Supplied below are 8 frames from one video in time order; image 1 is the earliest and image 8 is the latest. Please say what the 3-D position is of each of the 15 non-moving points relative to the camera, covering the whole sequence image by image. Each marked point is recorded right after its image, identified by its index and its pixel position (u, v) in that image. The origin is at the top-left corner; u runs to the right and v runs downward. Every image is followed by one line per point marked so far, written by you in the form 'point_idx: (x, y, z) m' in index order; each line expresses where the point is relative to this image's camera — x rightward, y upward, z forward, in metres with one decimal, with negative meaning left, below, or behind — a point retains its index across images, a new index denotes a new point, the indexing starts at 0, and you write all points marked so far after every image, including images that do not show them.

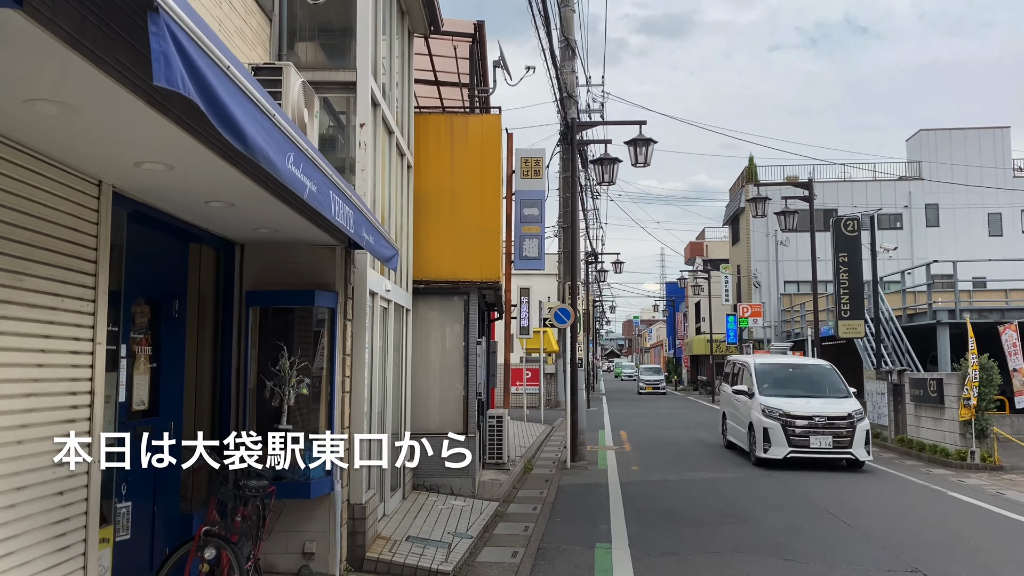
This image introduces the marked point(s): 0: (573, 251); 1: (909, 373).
0: (+1.3, +0.7, +17.8) m
1: (+8.9, -1.9, +19.5) m
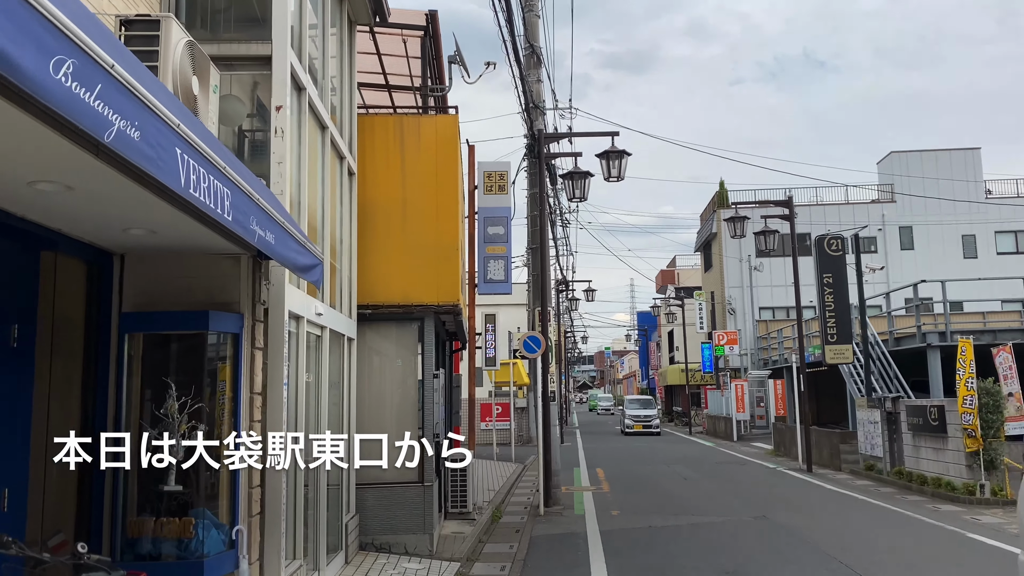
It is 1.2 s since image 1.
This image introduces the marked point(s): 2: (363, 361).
0: (+0.6, +0.2, +16.4) m
1: (+8.2, -2.4, +18.2) m
2: (-1.8, -0.9, +10.7) m
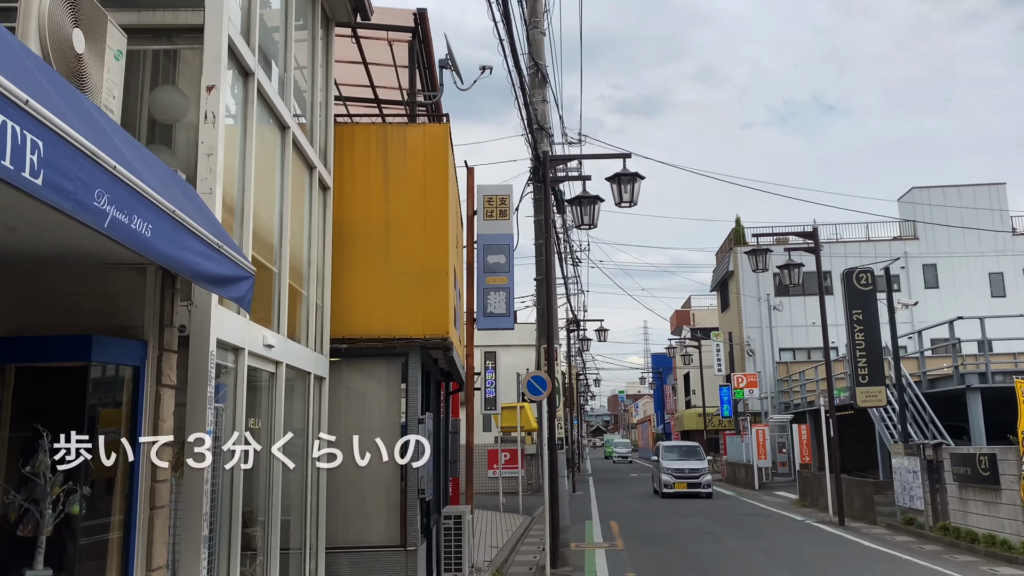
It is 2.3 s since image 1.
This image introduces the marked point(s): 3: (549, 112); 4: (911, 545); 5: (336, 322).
0: (+0.7, -0.4, +15.0) m
1: (+8.3, -3.0, +16.6) m
2: (-1.9, -1.2, +9.3) m
3: (+0.7, +3.2, +15.7) m
4: (+7.6, -4.9, +16.6) m
5: (-1.8, -0.4, +9.1) m
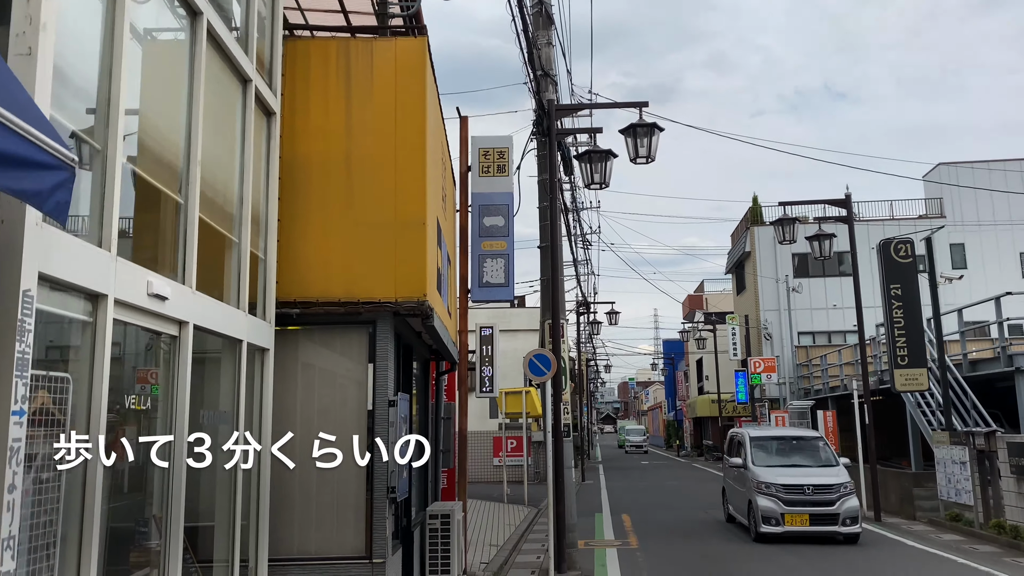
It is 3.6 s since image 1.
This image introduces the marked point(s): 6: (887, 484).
0: (+0.7, +0.1, +13.2) m
1: (+8.3, -2.5, +14.8) m
2: (-1.9, -0.8, +7.6) m
3: (+0.7, +3.7, +13.8) m
4: (+7.6, -4.4, +14.8) m
5: (-1.9, +0.1, +7.4) m
6: (+8.2, -4.3, +19.1) m
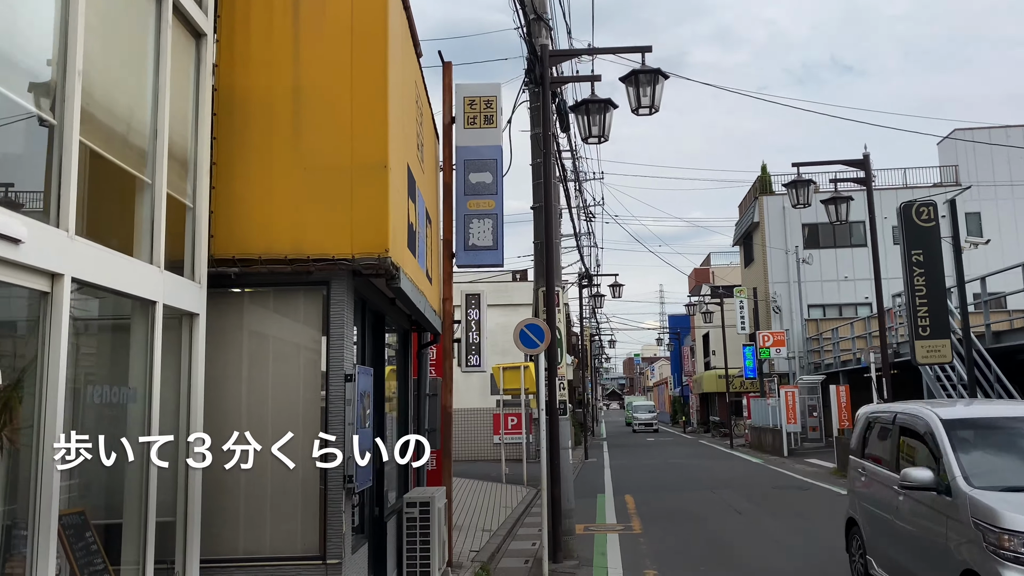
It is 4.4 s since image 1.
0: (+0.5, +0.6, +12.1) m
1: (+8.2, -1.9, +13.7) m
2: (-2.1, -0.5, +6.5) m
3: (+0.5, +4.2, +12.6) m
4: (+7.6, -3.8, +13.7) m
5: (-2.1, +0.4, +6.3) m
6: (+8.2, -3.6, +18.0) m
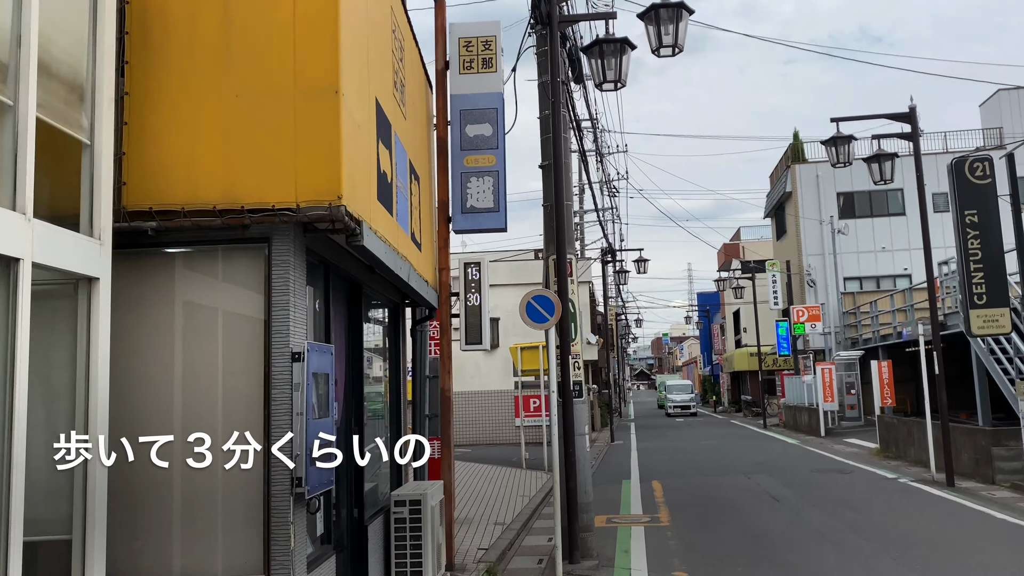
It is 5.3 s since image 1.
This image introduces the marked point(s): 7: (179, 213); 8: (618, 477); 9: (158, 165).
0: (+0.6, +1.0, +10.8) m
1: (+8.4, -1.4, +12.2) m
2: (-2.1, -0.2, +5.3) m
3: (+0.6, +4.6, +11.2) m
4: (+7.8, -3.2, +12.3) m
5: (-2.2, +0.6, +5.1) m
6: (+8.5, -2.9, +16.6) m
7: (-1.9, +0.4, +5.0) m
8: (+2.2, -3.9, +17.9) m
9: (-2.1, +0.7, +5.1) m
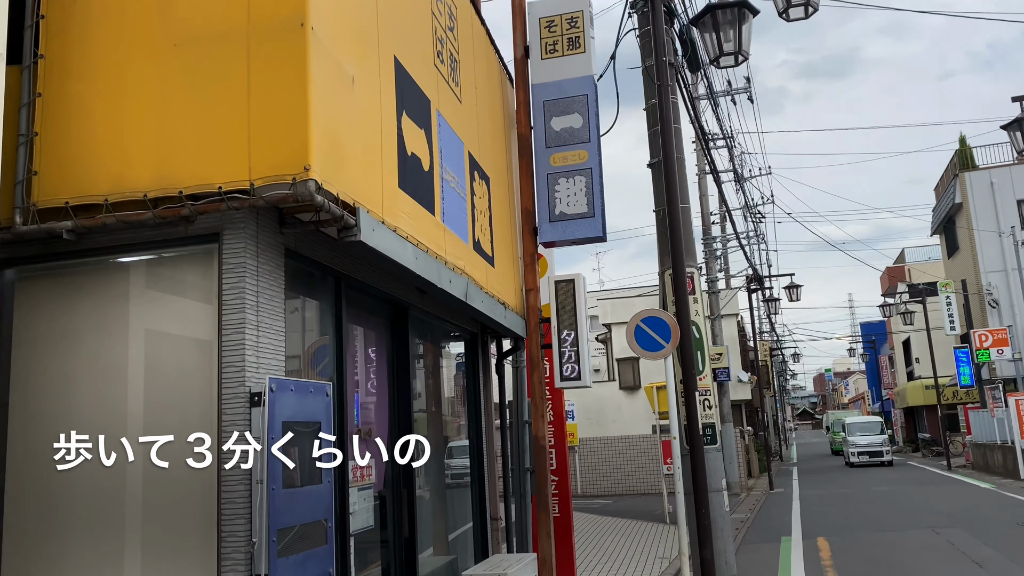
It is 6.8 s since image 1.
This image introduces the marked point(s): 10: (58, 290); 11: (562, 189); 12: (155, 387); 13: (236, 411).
0: (+1.7, +0.8, +9.0) m
1: (+9.7, -1.2, +8.9) m
2: (-1.9, -0.4, +3.9) m
3: (+1.6, +4.4, +9.6) m
4: (+9.2, -3.1, +9.0) m
5: (-2.0, +0.5, +3.8) m
6: (+10.7, -3.0, +13.1) m
7: (-1.7, +0.3, +3.7) m
8: (+4.7, -4.4, +15.4) m
9: (-1.9, +0.6, +3.8) m
10: (-2.1, 0.0, +4.1) m
11: (+0.5, +0.9, +8.0) m
12: (-1.7, -0.6, +3.9) m
13: (-1.1, -0.5, +3.6) m
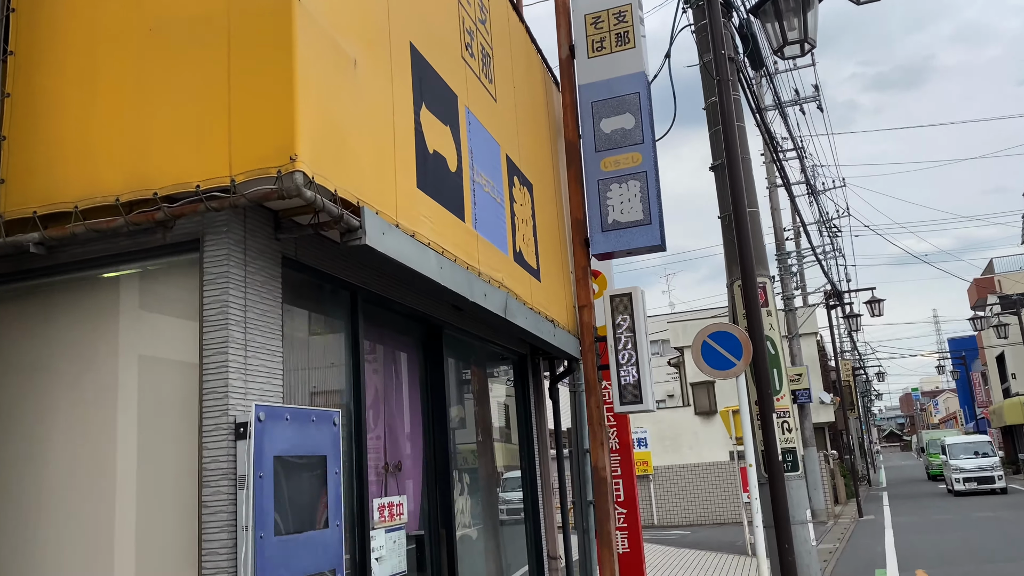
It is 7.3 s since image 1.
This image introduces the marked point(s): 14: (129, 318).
0: (+2.2, +0.7, +8.2) m
1: (+10.2, -1.1, +7.5) m
2: (-1.8, -0.4, +3.5) m
3: (+2.0, +4.2, +9.0) m
4: (+9.8, -3.0, +7.6) m
5: (-1.9, +0.4, +3.4) m
6: (+11.6, -2.9, +11.5) m
7: (-1.6, +0.3, +3.2) m
8: (+5.9, -4.6, +14.3) m
9: (-1.8, +0.5, +3.4) m
10: (-2.0, -0.1, +3.6) m
11: (+0.9, +0.8, +7.4) m
12: (-1.6, -0.7, +3.4) m
13: (-1.0, -0.6, +3.1) m
14: (-1.6, -0.1, +3.5) m
